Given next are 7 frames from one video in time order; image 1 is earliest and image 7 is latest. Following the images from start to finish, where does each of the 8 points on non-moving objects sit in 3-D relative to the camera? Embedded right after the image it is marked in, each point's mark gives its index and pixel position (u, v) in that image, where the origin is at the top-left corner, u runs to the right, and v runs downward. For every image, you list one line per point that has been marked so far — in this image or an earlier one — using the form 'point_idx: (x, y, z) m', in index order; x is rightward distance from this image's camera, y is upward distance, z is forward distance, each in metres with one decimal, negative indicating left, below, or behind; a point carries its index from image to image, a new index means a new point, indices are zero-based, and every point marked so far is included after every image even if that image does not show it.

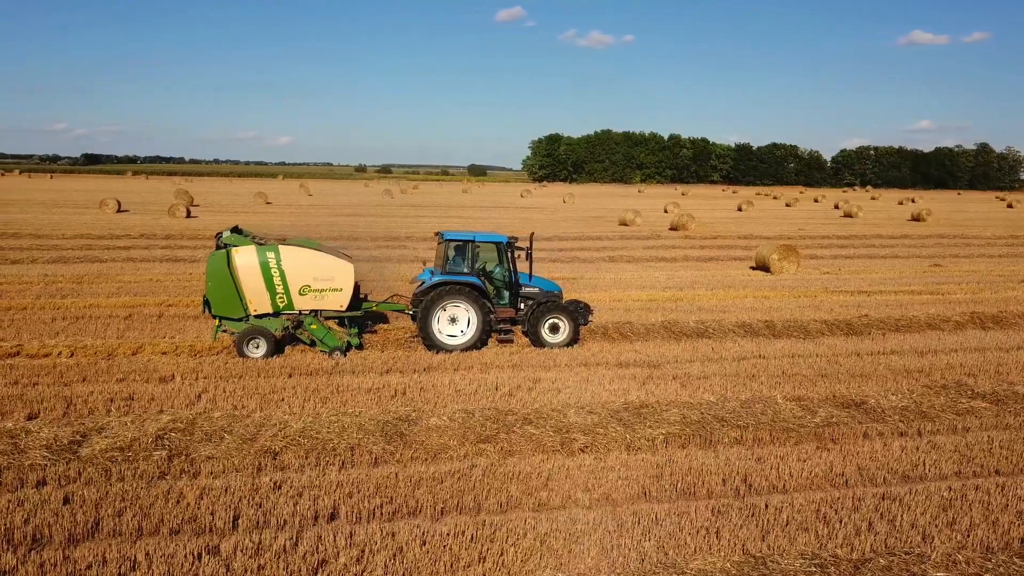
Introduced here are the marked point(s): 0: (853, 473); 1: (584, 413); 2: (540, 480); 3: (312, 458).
0: (+2.2, -1.2, +5.4) m
1: (+0.6, -1.0, +6.3) m
2: (+0.2, -1.2, +5.2) m
3: (-1.3, -1.1, +5.4) m
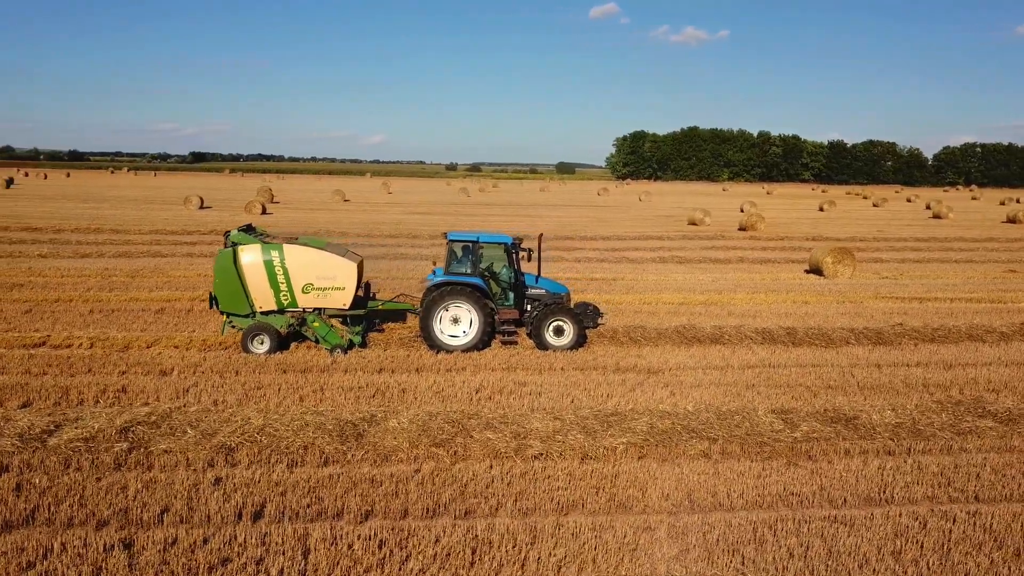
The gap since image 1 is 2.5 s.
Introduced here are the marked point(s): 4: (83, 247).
0: (+1.9, -1.3, +5.1) m
1: (+0.3, -1.0, +6.2) m
2: (-0.2, -1.2, +5.1) m
3: (-1.7, -1.1, +5.5) m
4: (-9.8, +0.9, +18.8) m
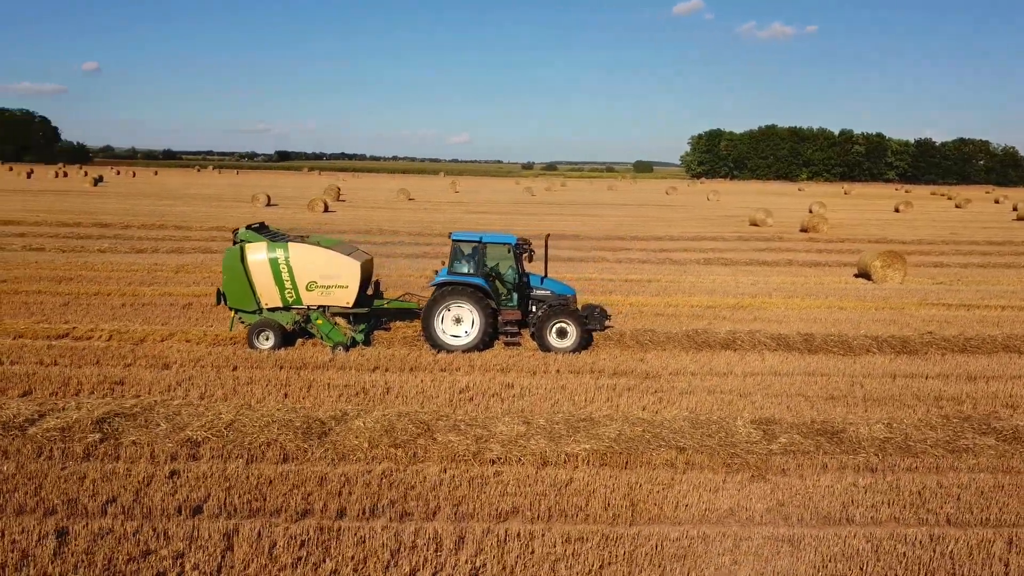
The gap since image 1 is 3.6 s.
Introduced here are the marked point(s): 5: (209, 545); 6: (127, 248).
0: (+1.5, -1.3, +4.9) m
1: (+0.1, -1.0, +6.1) m
2: (-0.6, -1.2, +5.1) m
3: (-2.0, -1.1, +5.6) m
4: (-8.8, +1.1, +19.5) m
5: (-1.6, -1.3, +4.3) m
6: (-8.6, +0.9, +18.3) m
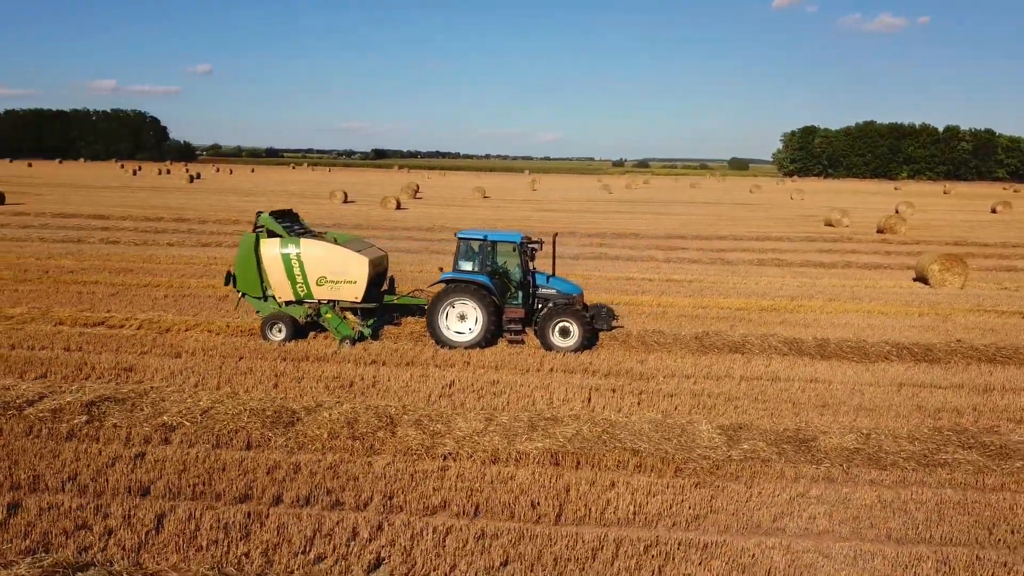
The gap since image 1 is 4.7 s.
0: (+1.1, -1.3, +4.8) m
1: (-0.2, -1.0, +6.2) m
2: (-1.0, -1.2, +5.2) m
3: (-2.3, -1.1, +5.9) m
4: (-7.6, +1.3, +20.5) m
5: (-2.1, -1.3, +4.5) m
6: (-7.5, +1.1, +19.2) m
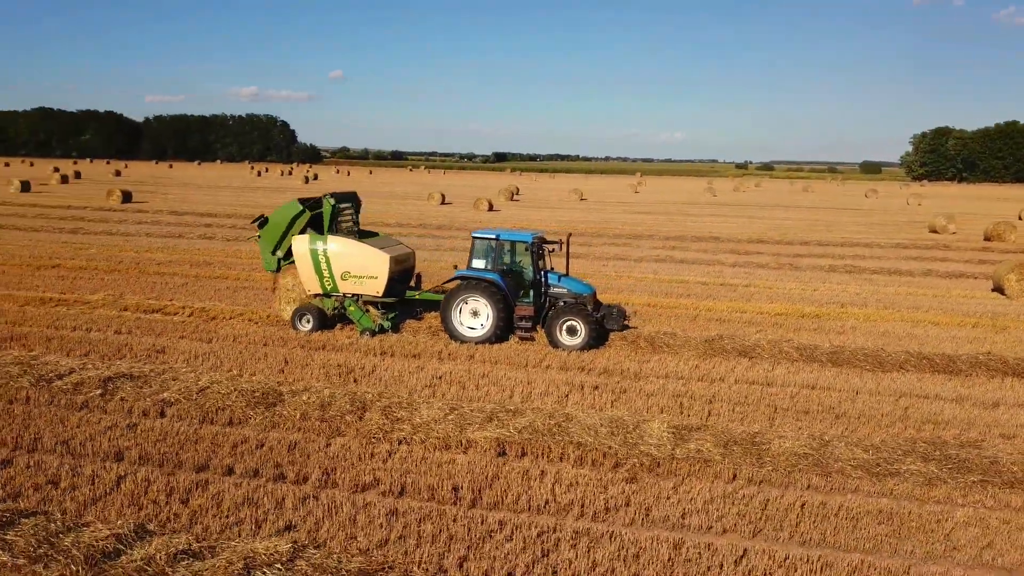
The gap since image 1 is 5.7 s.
0: (+0.6, -1.3, +4.9) m
1: (-0.5, -1.0, +6.5) m
2: (-1.4, -1.2, +5.6) m
3: (-2.6, -1.0, +6.5) m
4: (-5.7, +1.4, +21.7) m
5: (-2.6, -1.2, +5.1) m
6: (-5.8, +1.2, +20.4) m
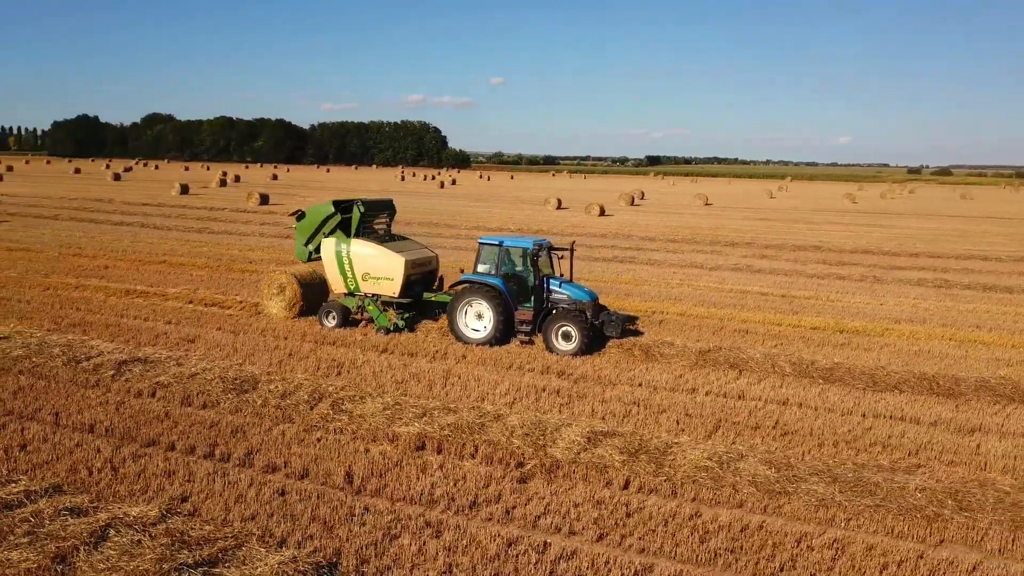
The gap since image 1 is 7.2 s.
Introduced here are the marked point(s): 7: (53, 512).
0: (-0.2, -1.4, +5.2) m
1: (-1.0, -1.0, +6.9) m
2: (-2.0, -1.2, +6.2) m
3: (-3.1, -0.9, +7.3) m
4: (-3.3, +1.4, +22.8) m
5: (-3.3, -1.2, +5.9) m
6: (-3.6, +1.2, +21.6) m
7: (-2.6, -1.3, +4.7) m
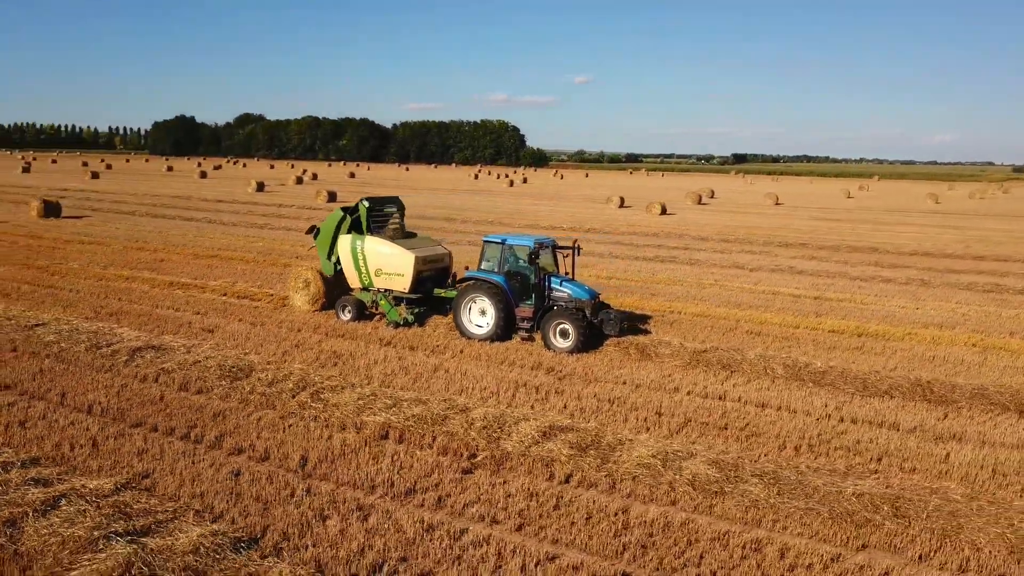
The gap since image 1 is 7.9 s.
0: (-0.7, -1.3, +5.4) m
1: (-1.2, -0.9, +7.2) m
2: (-2.3, -1.1, +6.6) m
3: (-3.3, -0.9, +7.8) m
4: (-1.9, +1.5, +23.2) m
5: (-3.6, -1.1, +6.4) m
6: (-2.4, +1.3, +22.0) m
7: (-3.1, -1.2, +5.1) m
